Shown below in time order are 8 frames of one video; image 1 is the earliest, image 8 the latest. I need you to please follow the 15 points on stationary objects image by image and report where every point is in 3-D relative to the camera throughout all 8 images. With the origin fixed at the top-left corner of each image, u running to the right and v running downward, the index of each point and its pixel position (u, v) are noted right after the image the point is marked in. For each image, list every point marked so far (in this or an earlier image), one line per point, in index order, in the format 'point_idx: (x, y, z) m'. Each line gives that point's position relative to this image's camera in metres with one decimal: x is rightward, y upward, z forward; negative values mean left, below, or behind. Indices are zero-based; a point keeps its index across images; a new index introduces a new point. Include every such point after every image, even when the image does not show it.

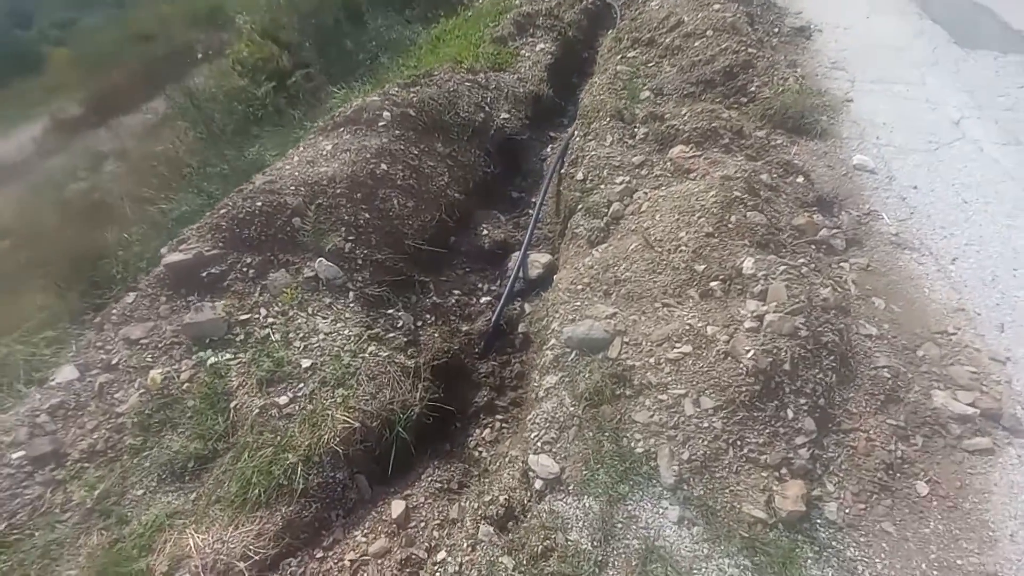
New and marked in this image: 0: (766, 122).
0: (+2.7, +1.8, +5.1) m
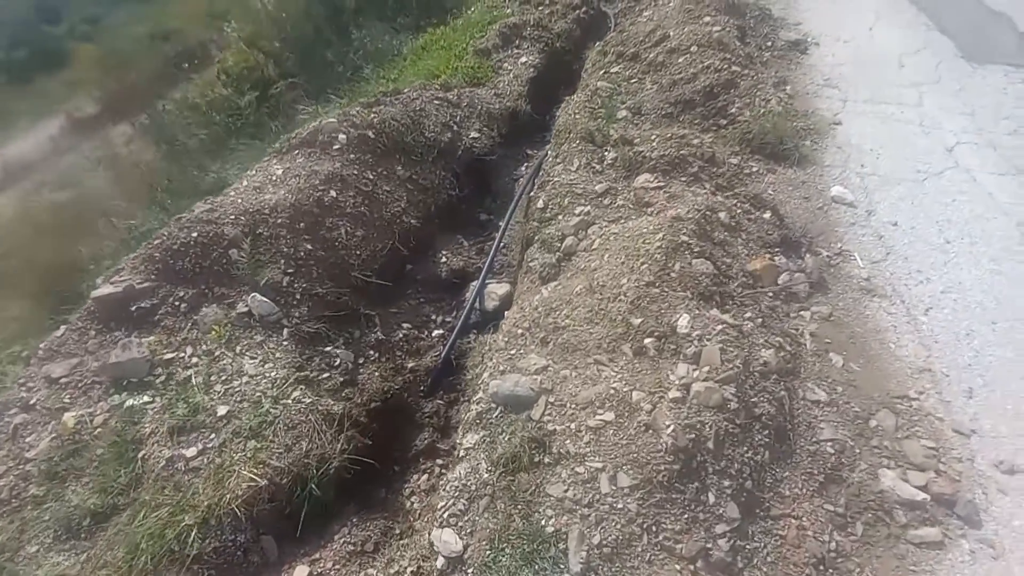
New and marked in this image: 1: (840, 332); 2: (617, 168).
0: (+2.3, +1.4, +4.8) m
1: (+2.1, -0.3, +3.1) m
2: (+1.0, +1.1, +4.6) m
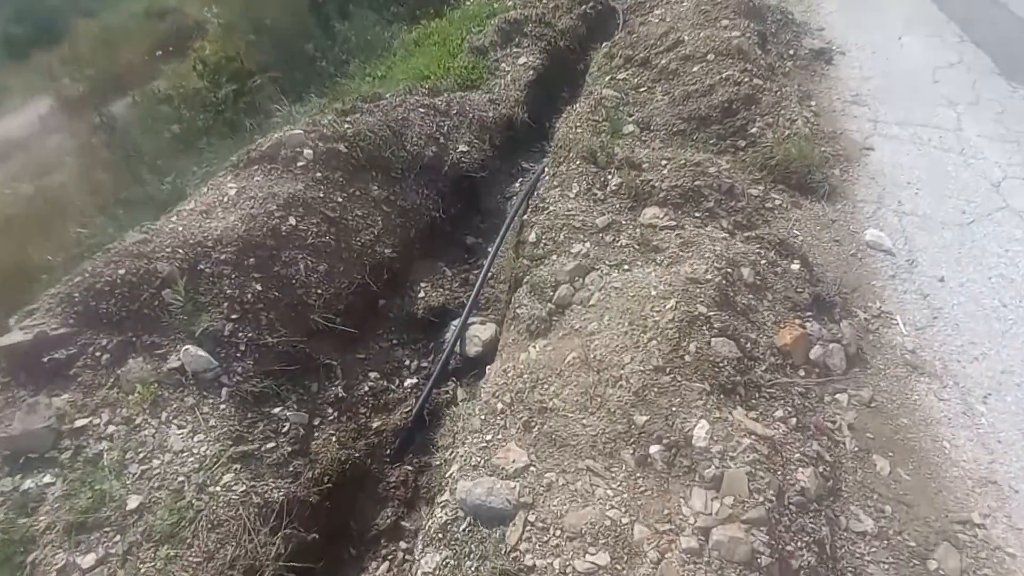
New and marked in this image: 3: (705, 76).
0: (+2.3, +1.0, +4.3) m
1: (+2.0, -0.7, +2.6) m
2: (+0.9, +0.8, +4.0) m
3: (+2.1, +2.4, +5.3) m
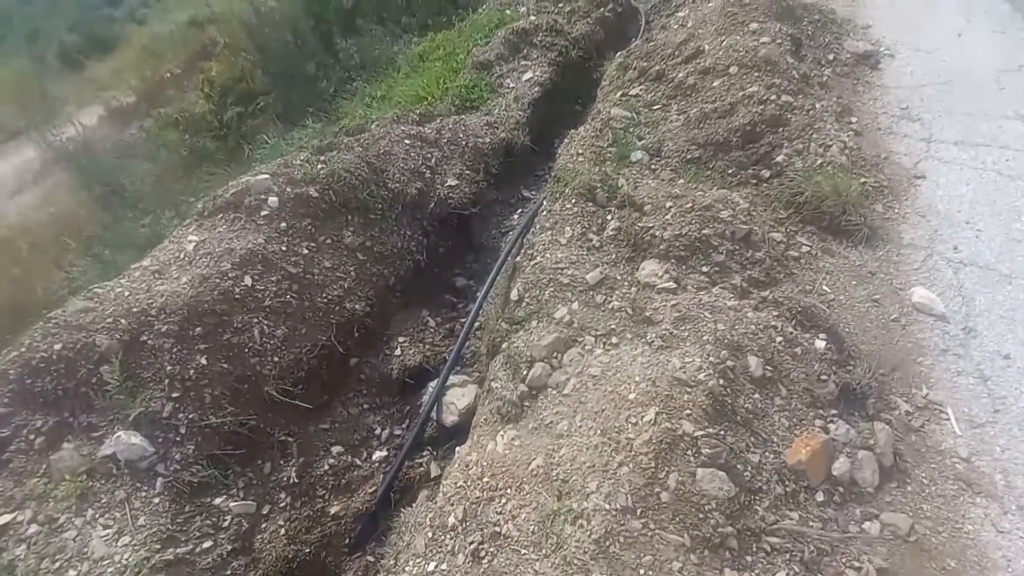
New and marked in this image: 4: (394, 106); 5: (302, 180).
0: (+2.1, +0.6, +3.7) m
1: (+1.8, -1.2, +2.0) m
2: (+0.8, +0.3, +3.5) m
3: (+2.1, +1.9, +4.7) m
4: (-1.4, +2.2, +5.7) m
5: (-1.7, +0.9, +3.9) m
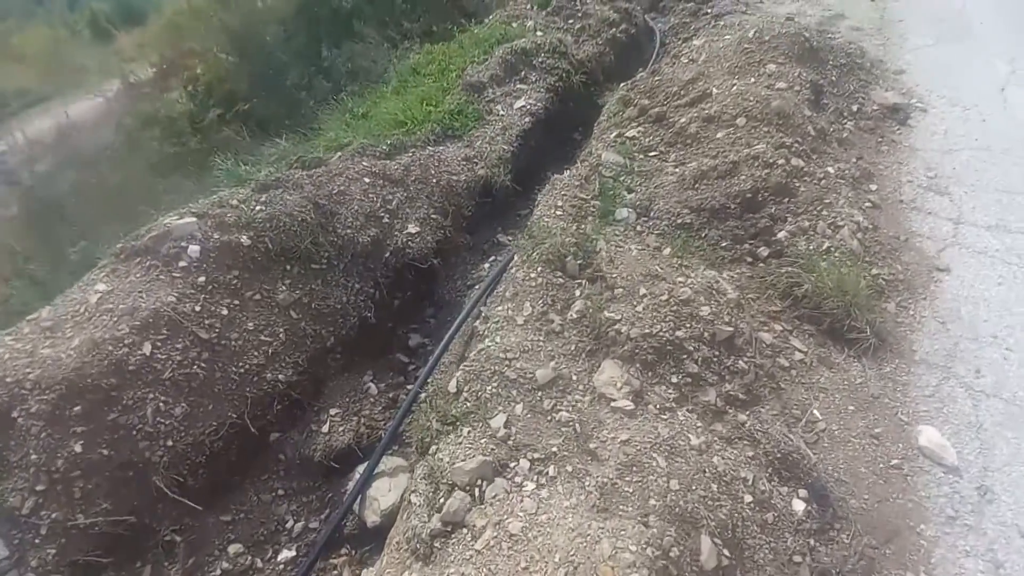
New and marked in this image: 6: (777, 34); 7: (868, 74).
0: (+1.8, -0.1, +3.2) m
1: (+1.3, -1.9, +1.6) m
2: (+0.4, -0.3, +3.0) m
3: (+1.9, +1.2, +4.2) m
4: (-1.6, +1.8, +5.3) m
5: (-2.0, +0.4, +3.4) m
6: (+3.0, +2.8, +5.4) m
7: (+4.1, +2.5, +5.5) m
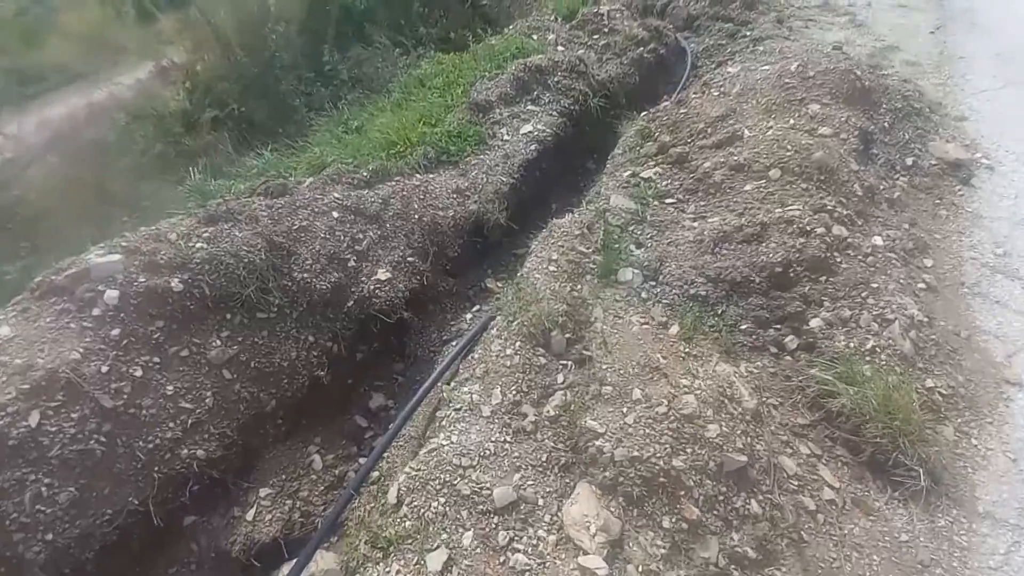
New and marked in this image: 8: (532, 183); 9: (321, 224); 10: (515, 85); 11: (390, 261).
0: (+1.6, -0.7, +2.6) m
1: (+0.9, -2.4, +1.0) m
2: (+0.2, -0.8, +2.5) m
3: (+1.8, +0.6, +3.6) m
4: (-1.5, +1.4, +4.8) m
5: (-2.1, +0.1, +2.9) m
6: (+3.1, +2.1, +4.7) m
7: (+4.1, +1.7, +4.8) m
8: (+0.2, +1.0, +4.8) m
9: (-1.4, +0.5, +3.5) m
10: (0.0, +2.4, +5.6) m
11: (-0.9, +0.2, +3.6) m
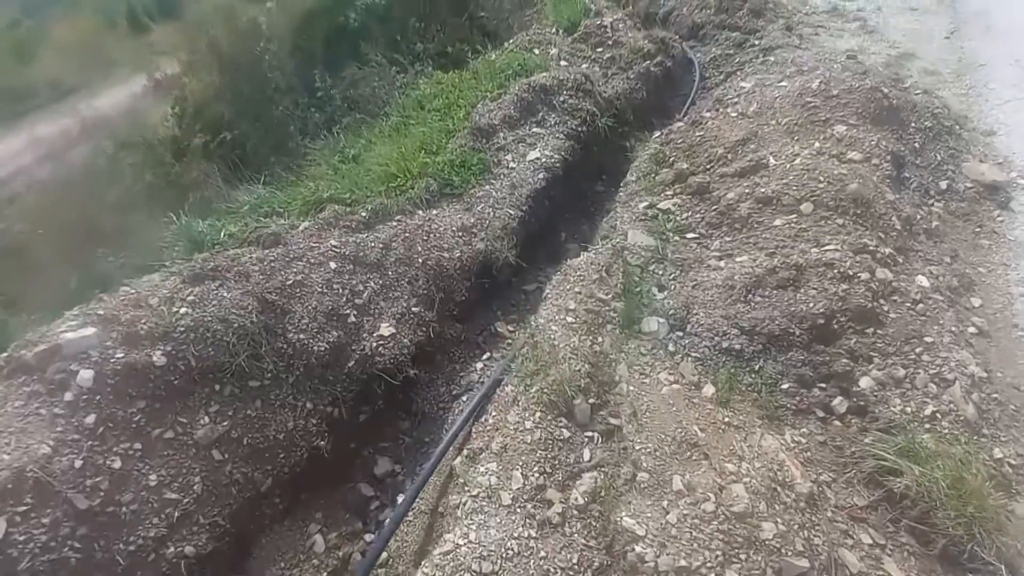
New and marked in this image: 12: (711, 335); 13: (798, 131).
0: (+1.7, -1.1, +2.3) m
1: (+1.0, -2.8, +0.7) m
2: (+0.3, -1.1, +2.2) m
3: (+1.9, +0.3, +3.3) m
4: (-1.5, +1.0, +4.5) m
5: (-2.0, -0.3, +2.7) m
6: (+3.1, +1.9, +4.5) m
7: (+4.2, +1.4, +4.5) m
8: (+0.3, +0.7, +4.5) m
9: (-1.3, +0.1, +3.2) m
10: (+0.1, +2.0, +5.4) m
11: (-0.8, -0.2, +3.3) m
12: (+1.3, -0.3, +3.0) m
13: (+2.5, +1.4, +4.3) m
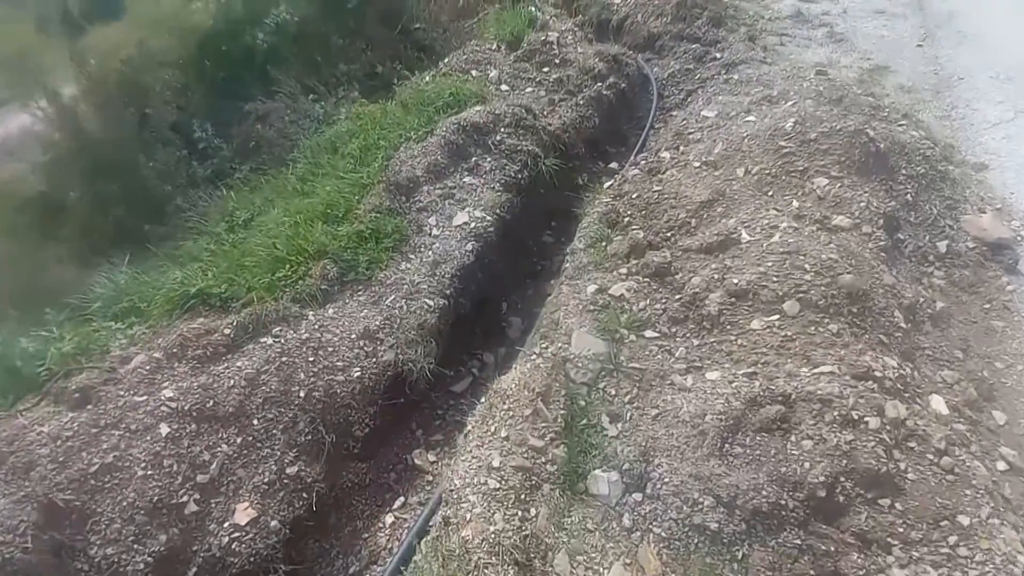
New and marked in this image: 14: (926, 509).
0: (+1.3, -1.8, +1.6) m
1: (+0.8, -3.5, 0.0) m
2: (0.0, -1.9, +1.4) m
3: (+1.4, -0.4, +2.6) m
4: (-2.1, +0.2, +3.6) m
5: (-2.4, -1.2, +1.7) m
6: (+2.5, +1.2, +3.8) m
7: (+3.5, +0.8, +3.9) m
8: (-0.3, -0.1, +3.7) m
9: (-1.8, -0.8, +2.3) m
10: (-0.6, +1.2, +4.5) m
11: (-1.3, -1.0, +2.5) m
12: (+0.8, -1.0, +2.3) m
13: (+1.9, +0.7, +3.5) m
14: (+1.8, -0.9, +2.1) m
